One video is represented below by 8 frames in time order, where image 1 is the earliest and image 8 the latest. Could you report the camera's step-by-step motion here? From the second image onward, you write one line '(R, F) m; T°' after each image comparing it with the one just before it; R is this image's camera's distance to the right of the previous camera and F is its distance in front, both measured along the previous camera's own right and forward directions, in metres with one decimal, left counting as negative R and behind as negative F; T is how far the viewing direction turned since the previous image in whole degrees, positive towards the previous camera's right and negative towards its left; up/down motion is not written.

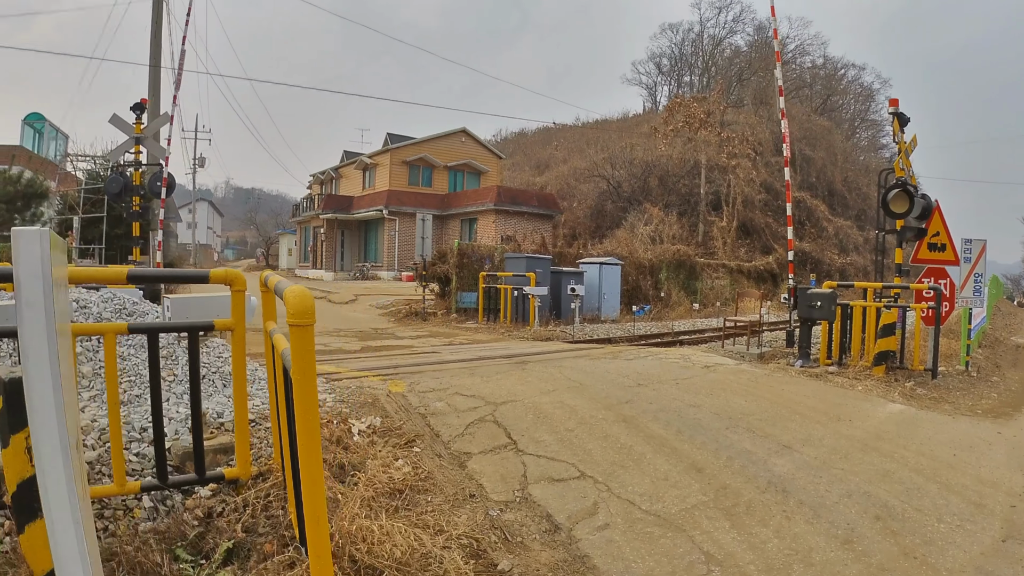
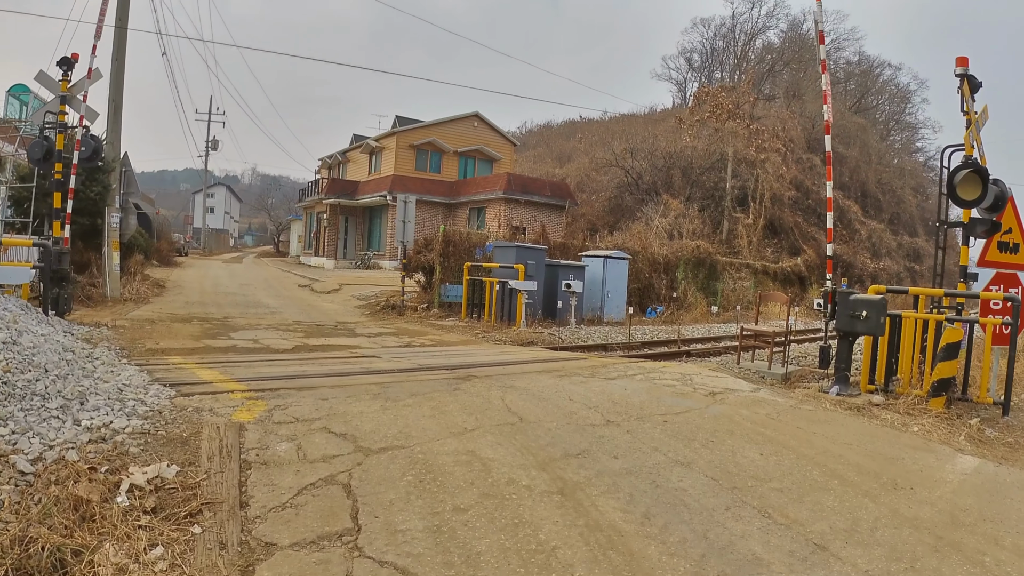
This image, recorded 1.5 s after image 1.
(+0.5, +2.0) m; -1°
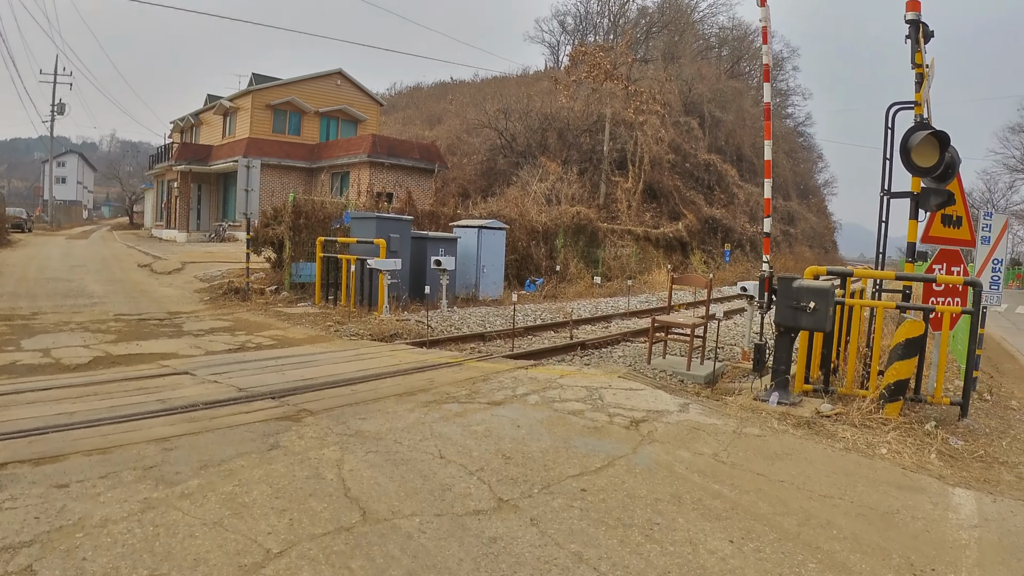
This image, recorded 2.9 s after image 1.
(+0.1, +1.6) m; +7°
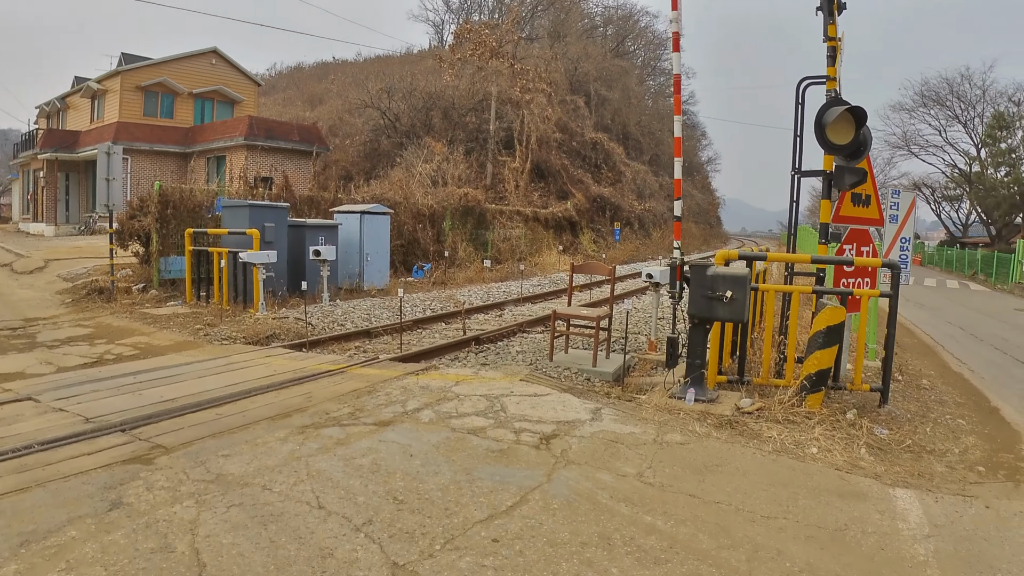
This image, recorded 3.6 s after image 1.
(0.0, +0.6) m; +6°
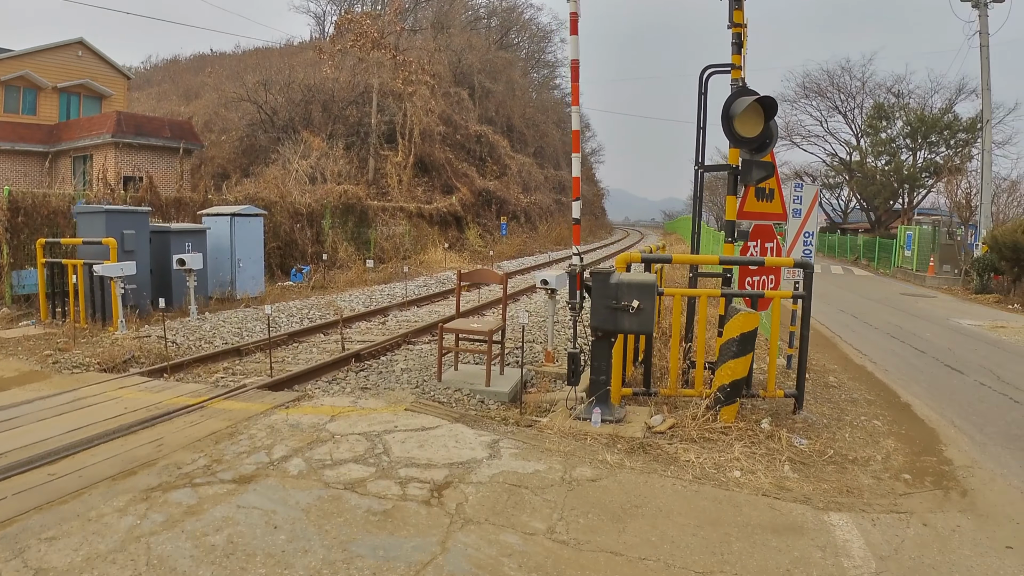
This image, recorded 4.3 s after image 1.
(0.0, +0.5) m; +6°
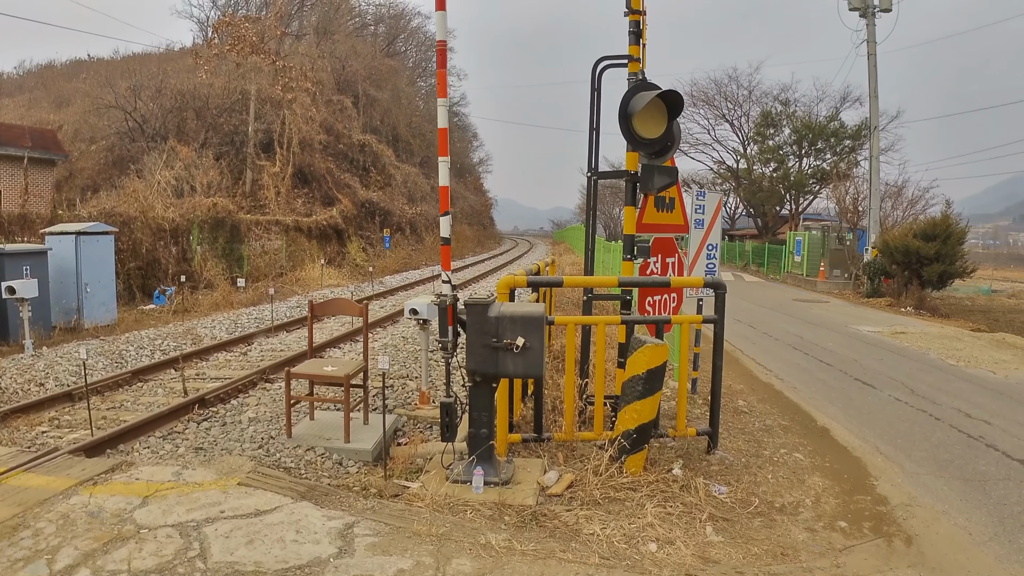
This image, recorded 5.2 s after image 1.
(+0.1, +0.8) m; +6°
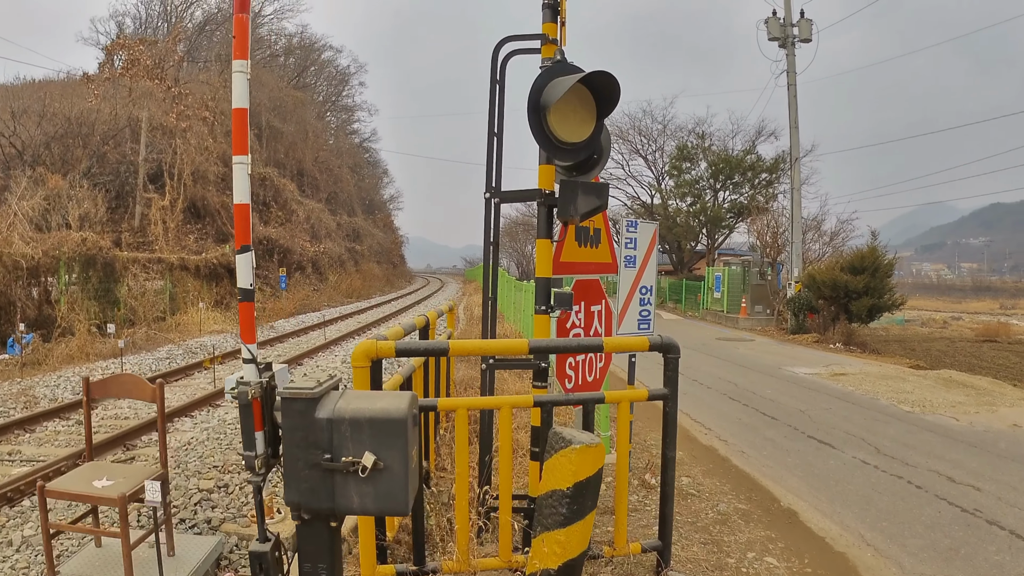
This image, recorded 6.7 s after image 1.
(+0.1, +1.3) m; +4°
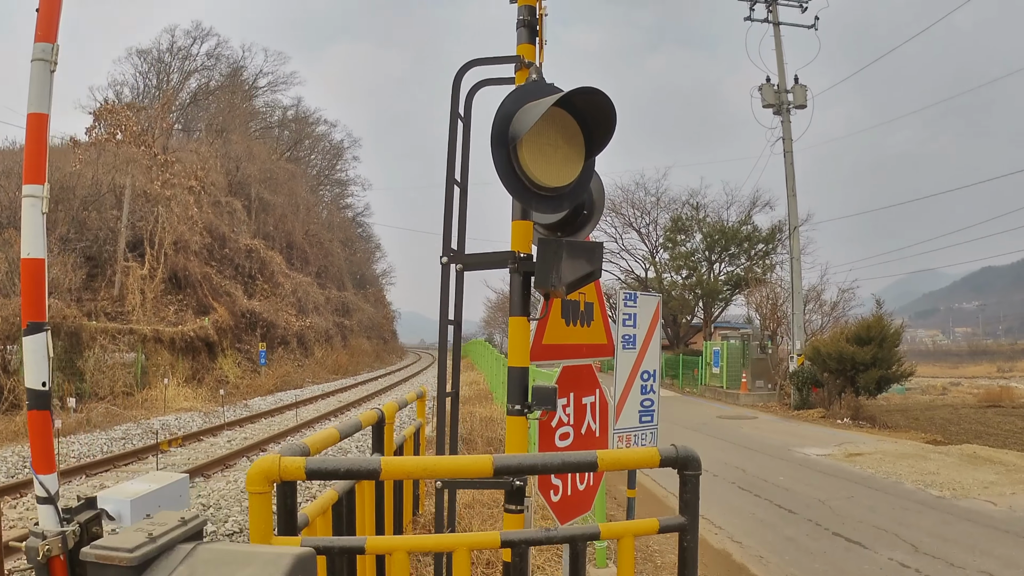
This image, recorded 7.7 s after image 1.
(+0.1, +0.7) m; 0°
